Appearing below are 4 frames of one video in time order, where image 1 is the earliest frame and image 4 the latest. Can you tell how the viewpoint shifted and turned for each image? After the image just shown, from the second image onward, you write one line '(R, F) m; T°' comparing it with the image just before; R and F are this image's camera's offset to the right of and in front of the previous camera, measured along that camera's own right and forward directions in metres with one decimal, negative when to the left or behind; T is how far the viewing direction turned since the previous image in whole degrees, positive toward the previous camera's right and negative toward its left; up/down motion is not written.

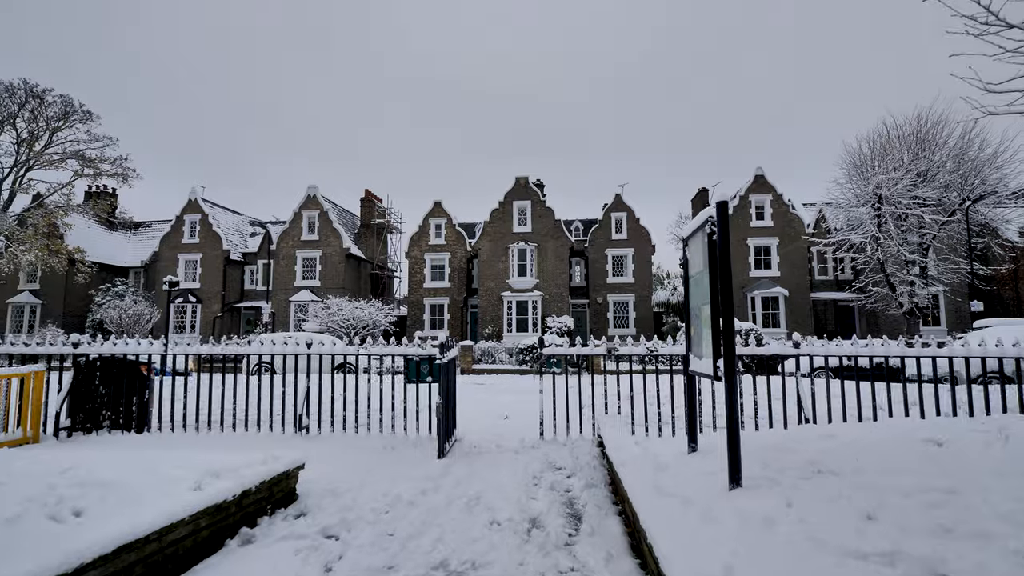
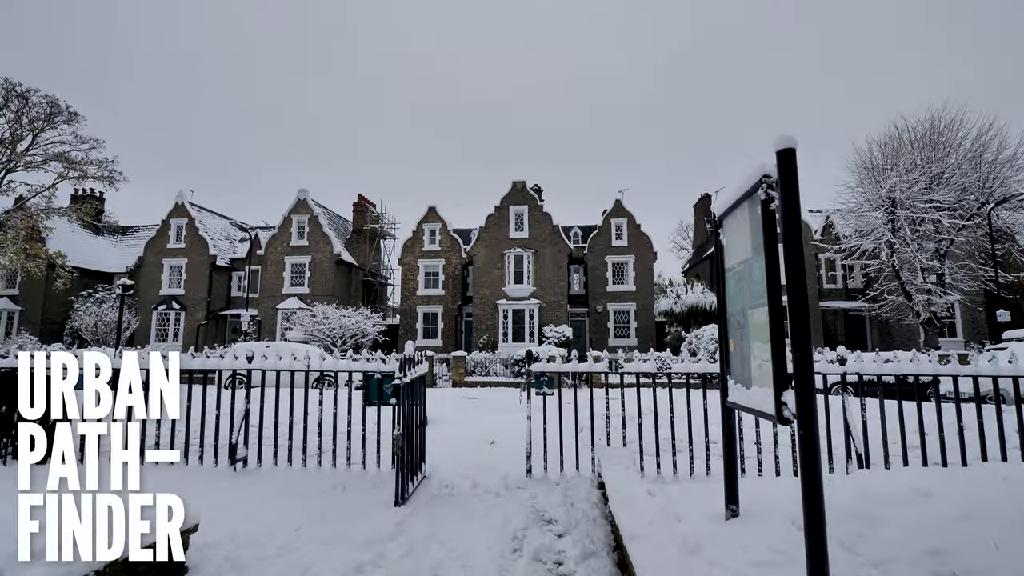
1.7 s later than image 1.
(+0.2, +1.2) m; 0°
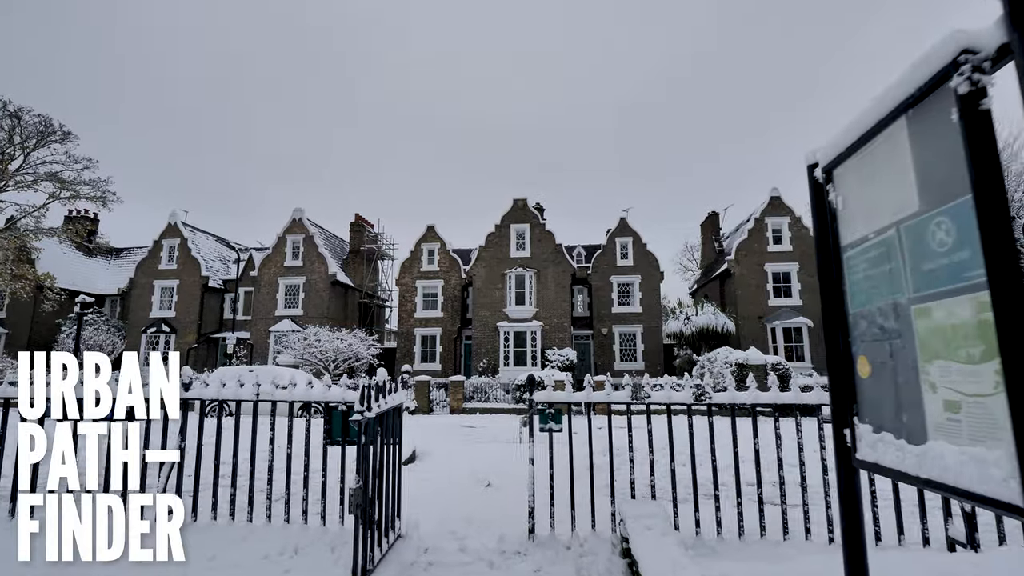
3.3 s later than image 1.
(0.0, +1.1) m; 0°
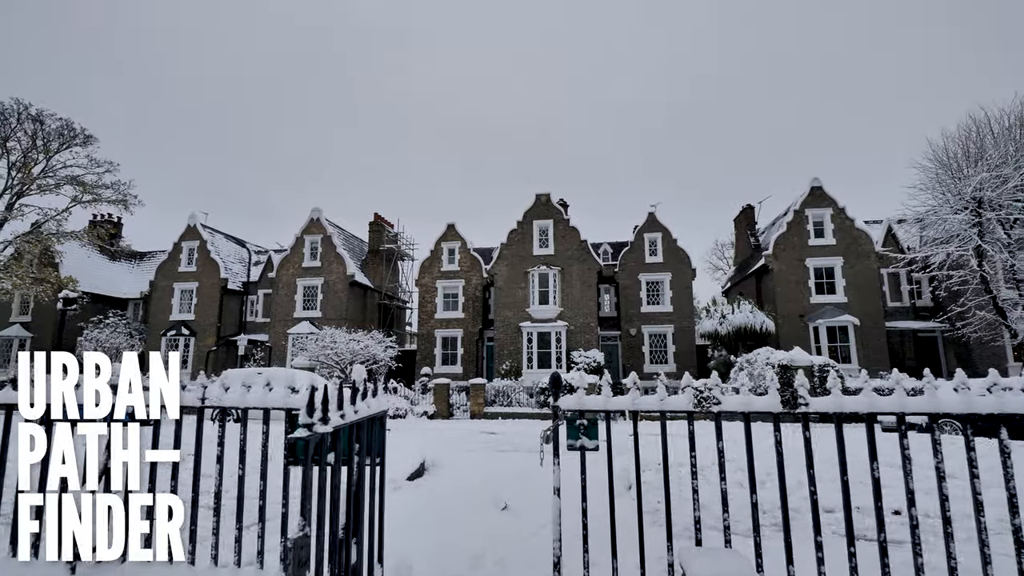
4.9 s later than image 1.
(0.0, +1.2) m; -3°
